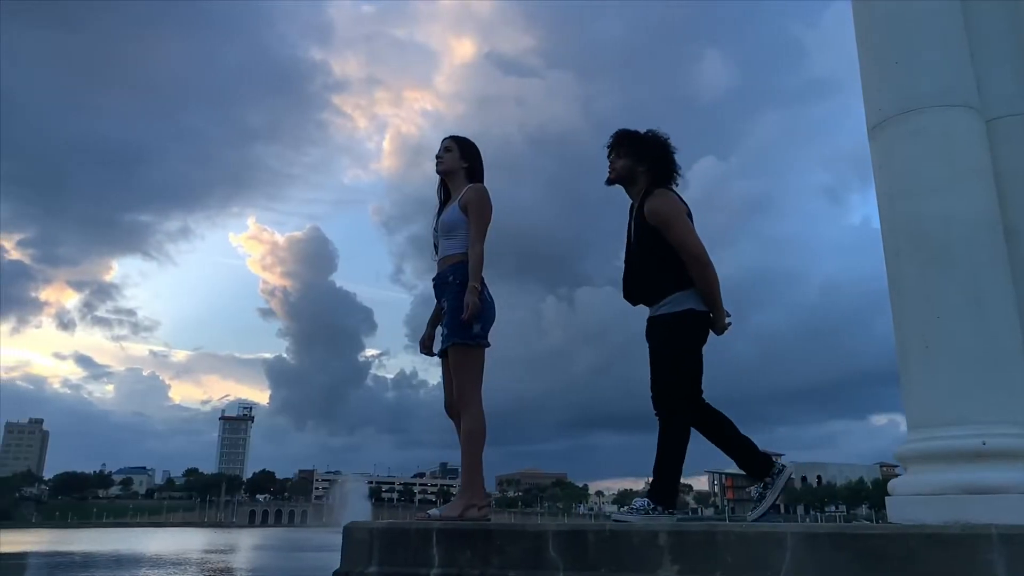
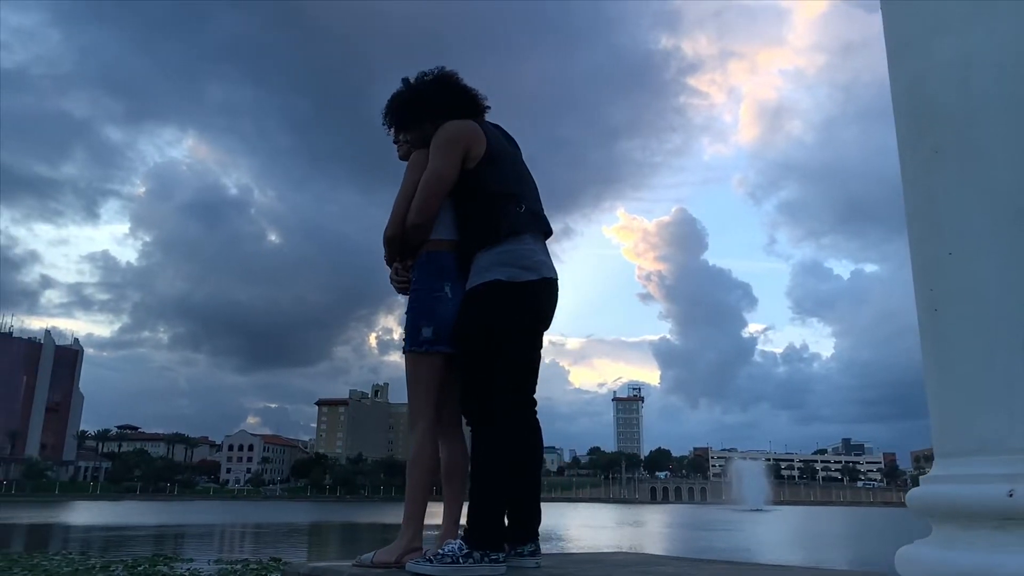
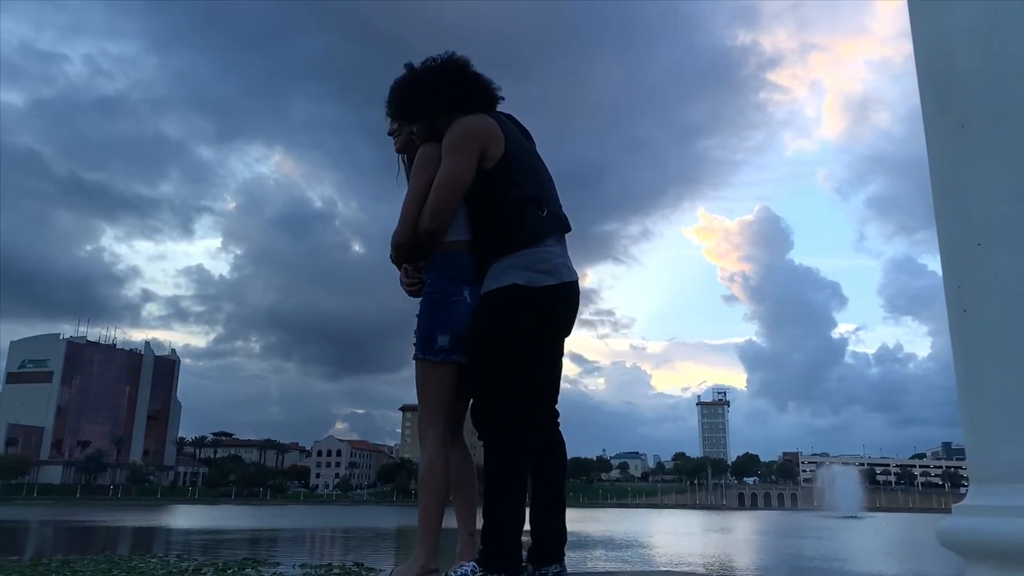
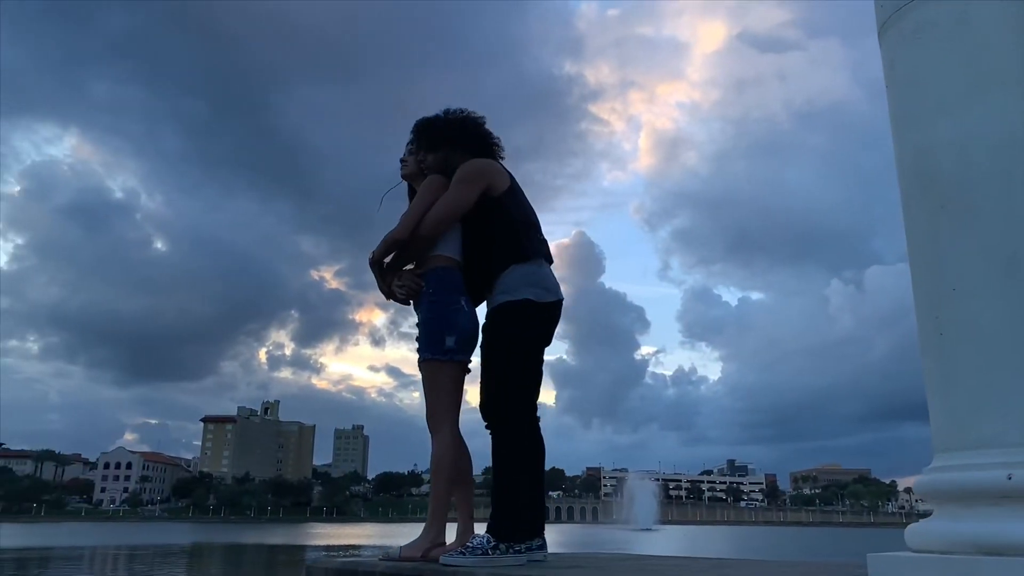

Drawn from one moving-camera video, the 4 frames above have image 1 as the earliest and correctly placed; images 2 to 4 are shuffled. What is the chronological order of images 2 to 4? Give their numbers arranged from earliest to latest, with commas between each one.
4, 2, 3
